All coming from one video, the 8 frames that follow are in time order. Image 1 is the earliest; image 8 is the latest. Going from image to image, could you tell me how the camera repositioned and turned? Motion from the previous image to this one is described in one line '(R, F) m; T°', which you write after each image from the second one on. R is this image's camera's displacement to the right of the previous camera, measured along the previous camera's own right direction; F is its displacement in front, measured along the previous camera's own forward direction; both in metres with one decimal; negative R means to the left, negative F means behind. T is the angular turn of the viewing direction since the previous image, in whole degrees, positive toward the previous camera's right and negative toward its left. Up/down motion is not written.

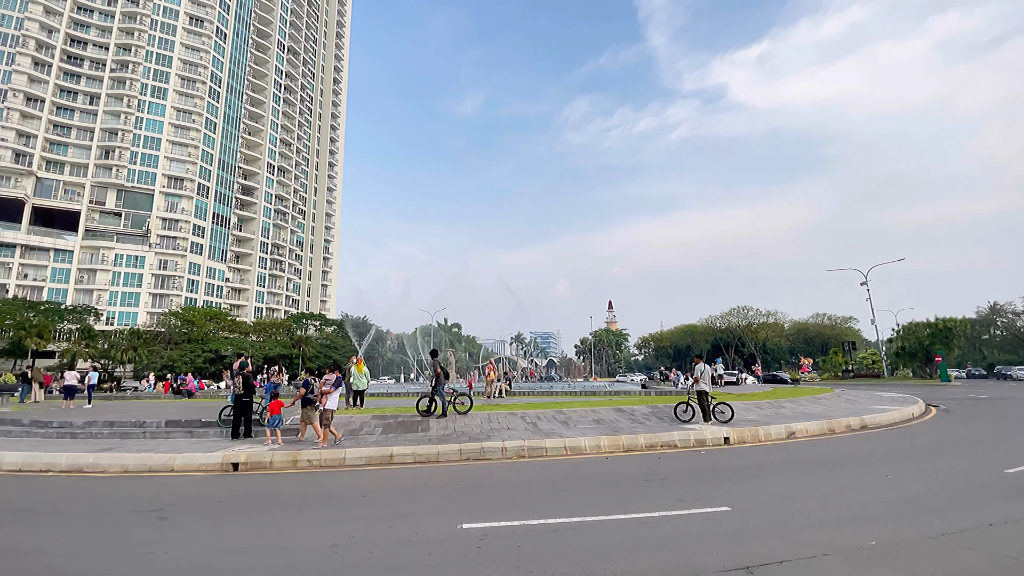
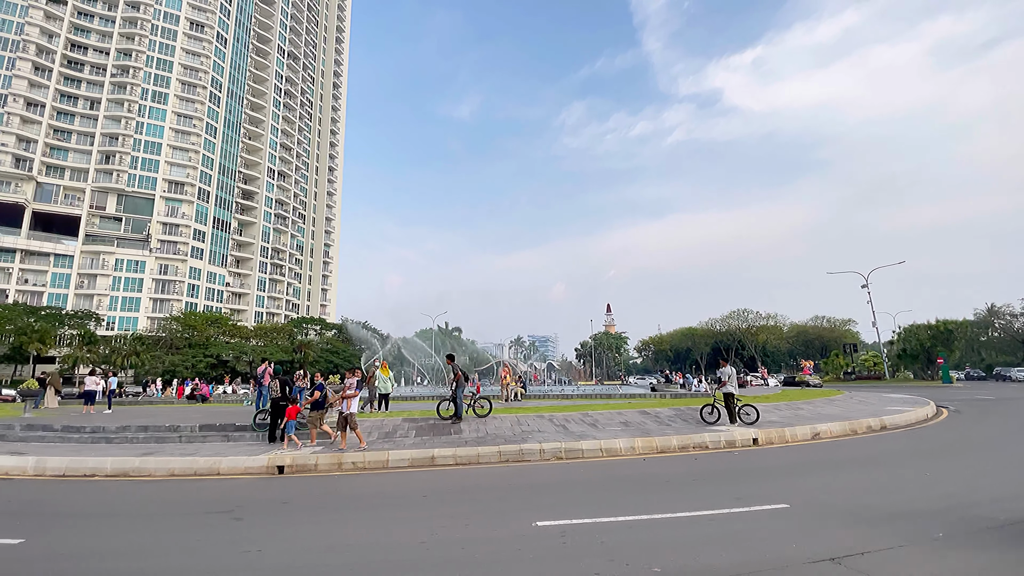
(-0.9, -0.2) m; 0°
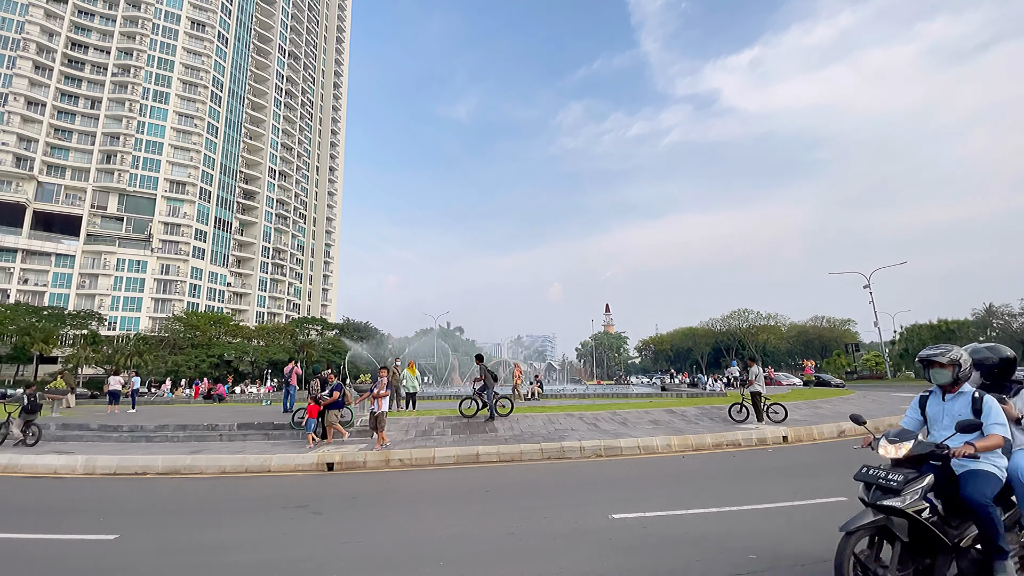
(-1.0, -0.2) m; 0°
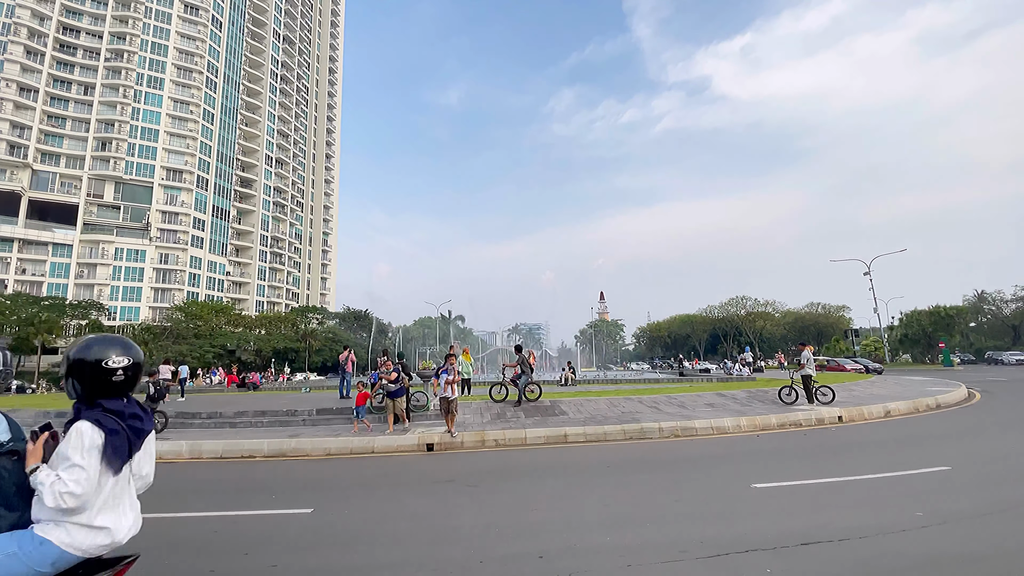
(-2.1, -0.5) m; +1°
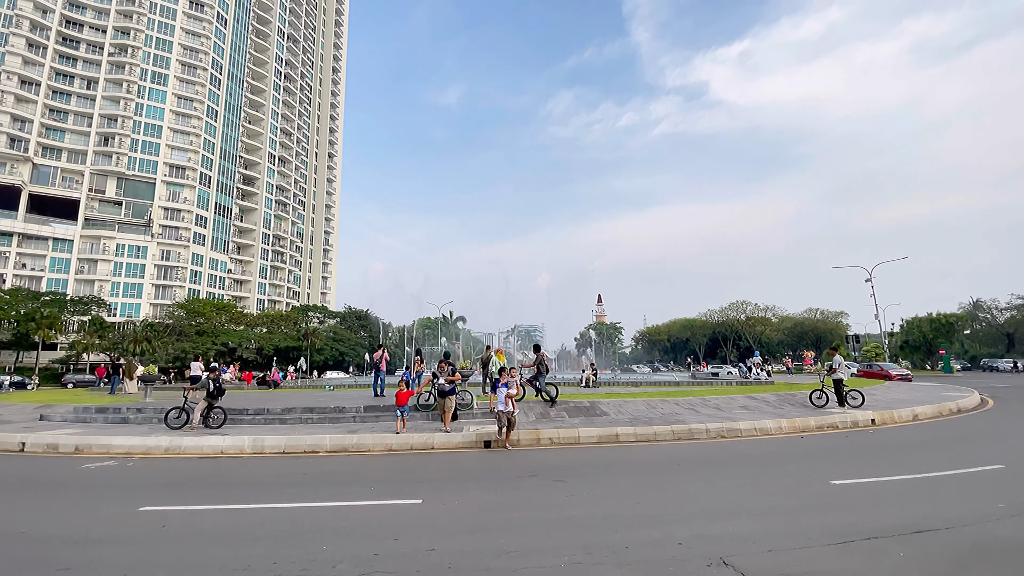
(-1.4, -0.3) m; +1°
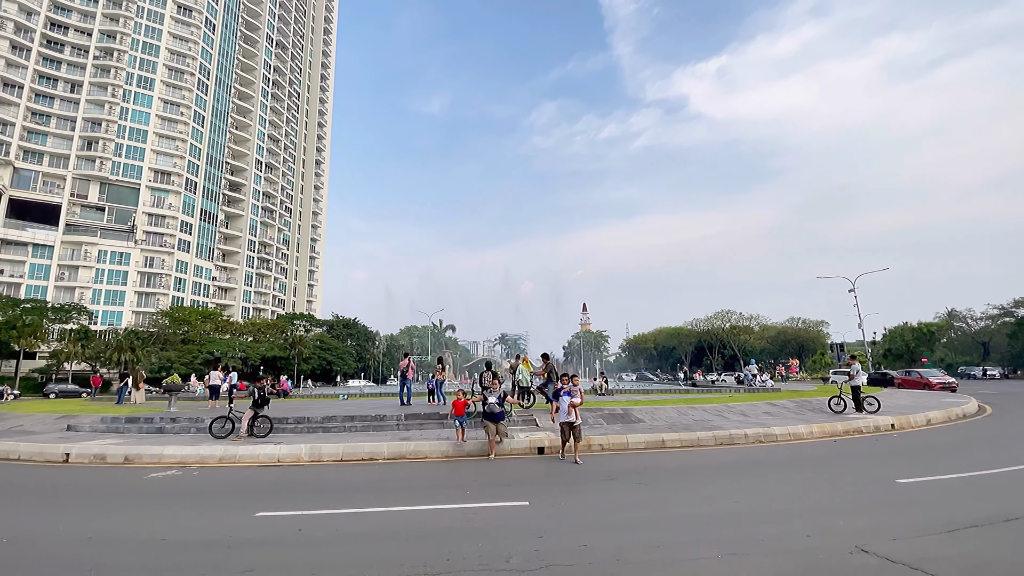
(-1.6, -0.4) m; +2°
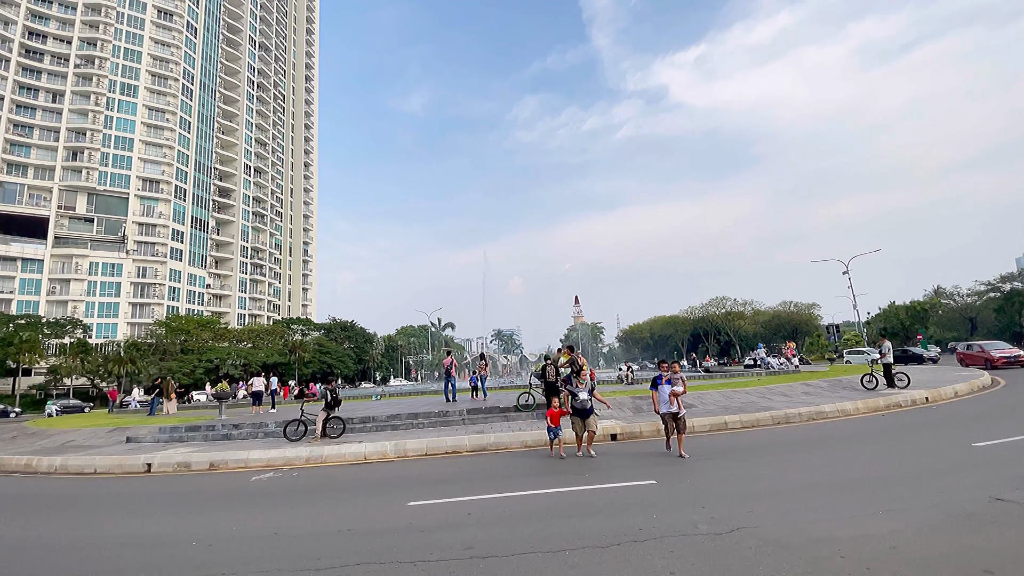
(-1.9, -0.5) m; +1°
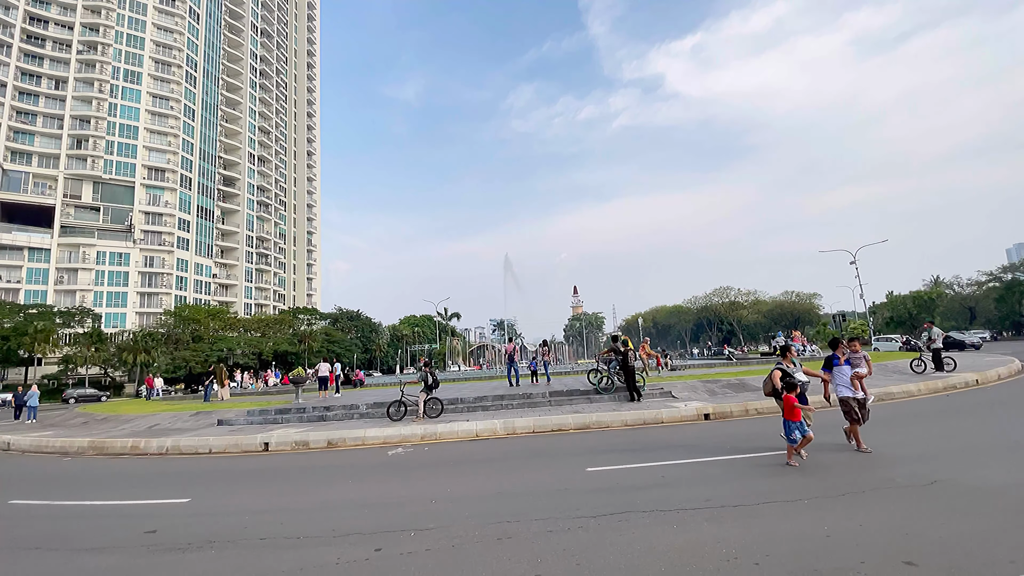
(-2.7, -0.7) m; +1°
